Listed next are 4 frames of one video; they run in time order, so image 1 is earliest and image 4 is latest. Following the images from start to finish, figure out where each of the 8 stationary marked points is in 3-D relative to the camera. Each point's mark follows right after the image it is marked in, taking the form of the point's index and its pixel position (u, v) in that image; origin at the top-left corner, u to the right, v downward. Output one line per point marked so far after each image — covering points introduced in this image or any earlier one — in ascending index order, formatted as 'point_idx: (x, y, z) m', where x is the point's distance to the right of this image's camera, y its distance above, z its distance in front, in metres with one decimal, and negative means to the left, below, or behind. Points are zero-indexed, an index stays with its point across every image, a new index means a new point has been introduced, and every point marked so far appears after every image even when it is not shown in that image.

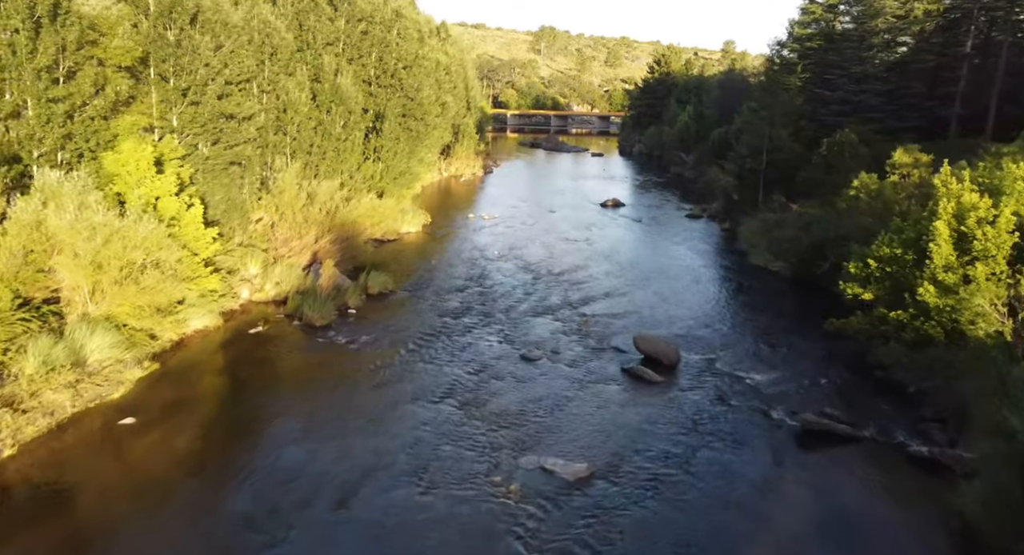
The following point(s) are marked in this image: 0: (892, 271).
0: (+10.2, +0.2, +19.6) m
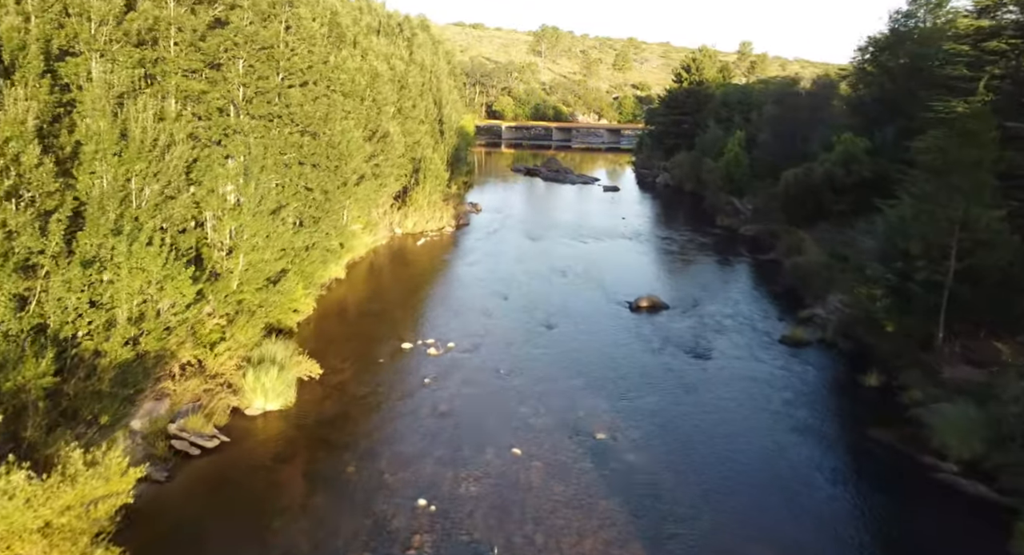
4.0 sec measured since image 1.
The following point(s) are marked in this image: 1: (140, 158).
0: (+9.1, -5.5, +1.5) m
1: (-9.6, +3.0, +18.3) m
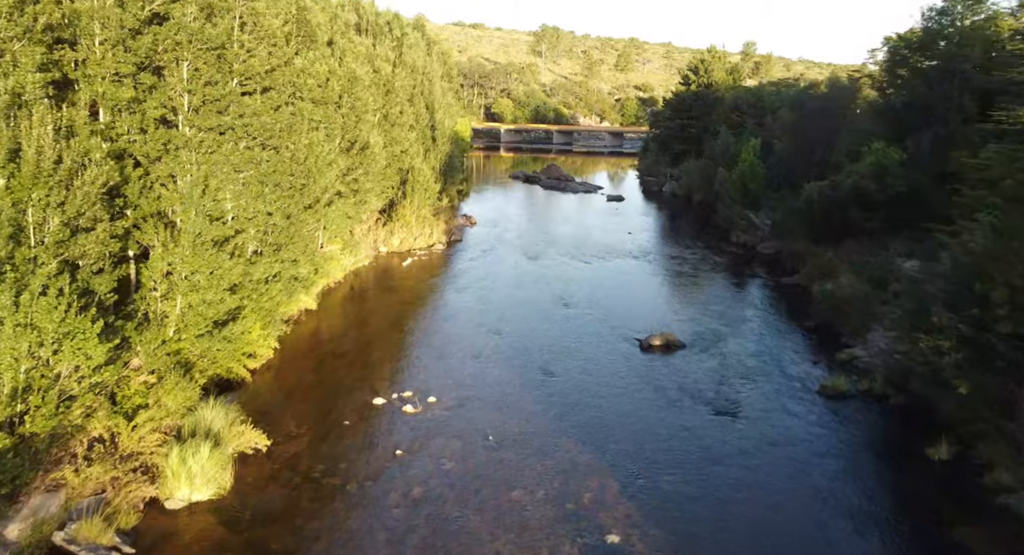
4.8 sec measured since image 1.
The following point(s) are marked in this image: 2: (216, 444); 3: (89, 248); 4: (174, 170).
0: (+8.8, -6.6, -2.3) m
1: (-9.9, +1.8, +14.5) m
2: (-6.5, -3.7, +16.3) m
3: (-9.4, +0.7, +15.9) m
4: (-9.0, +2.8, +19.1) m
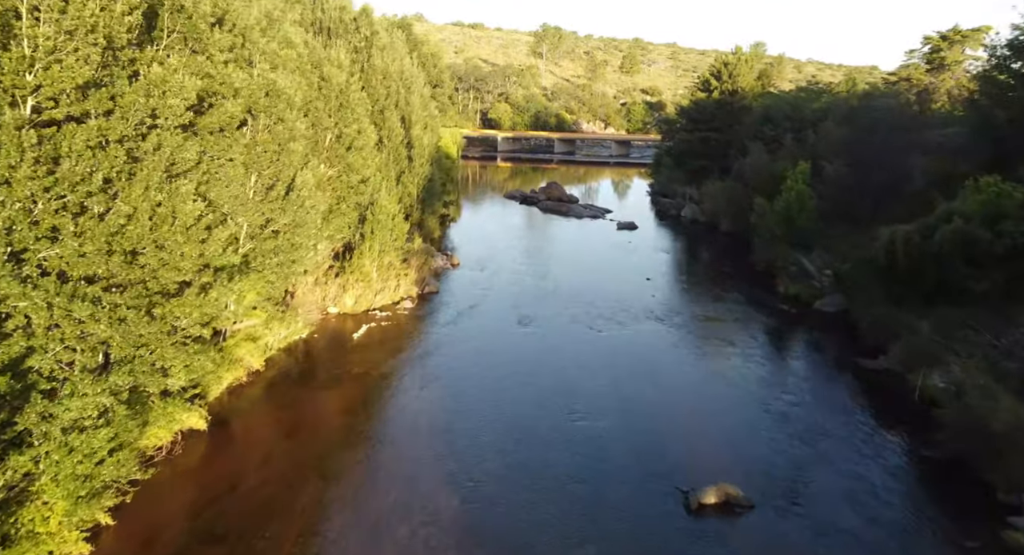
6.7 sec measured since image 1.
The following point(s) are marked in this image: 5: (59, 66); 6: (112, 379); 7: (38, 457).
0: (+8.2, -9.4, -11.5) m
1: (-10.5, -1.0, +5.4) m
2: (-7.1, -6.5, +7.2) m
3: (-10.0, -2.2, +6.8) m
4: (-9.5, -0.1, +10.0) m
5: (-8.7, +4.0, +13.9) m
6: (-8.1, -2.1, +14.9) m
7: (-8.6, -3.4, +12.7) m
